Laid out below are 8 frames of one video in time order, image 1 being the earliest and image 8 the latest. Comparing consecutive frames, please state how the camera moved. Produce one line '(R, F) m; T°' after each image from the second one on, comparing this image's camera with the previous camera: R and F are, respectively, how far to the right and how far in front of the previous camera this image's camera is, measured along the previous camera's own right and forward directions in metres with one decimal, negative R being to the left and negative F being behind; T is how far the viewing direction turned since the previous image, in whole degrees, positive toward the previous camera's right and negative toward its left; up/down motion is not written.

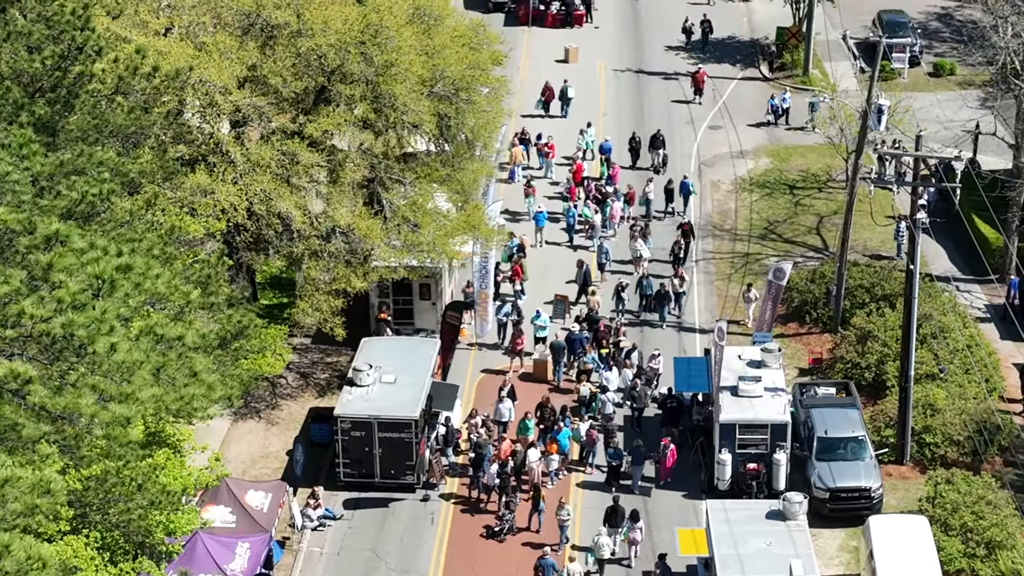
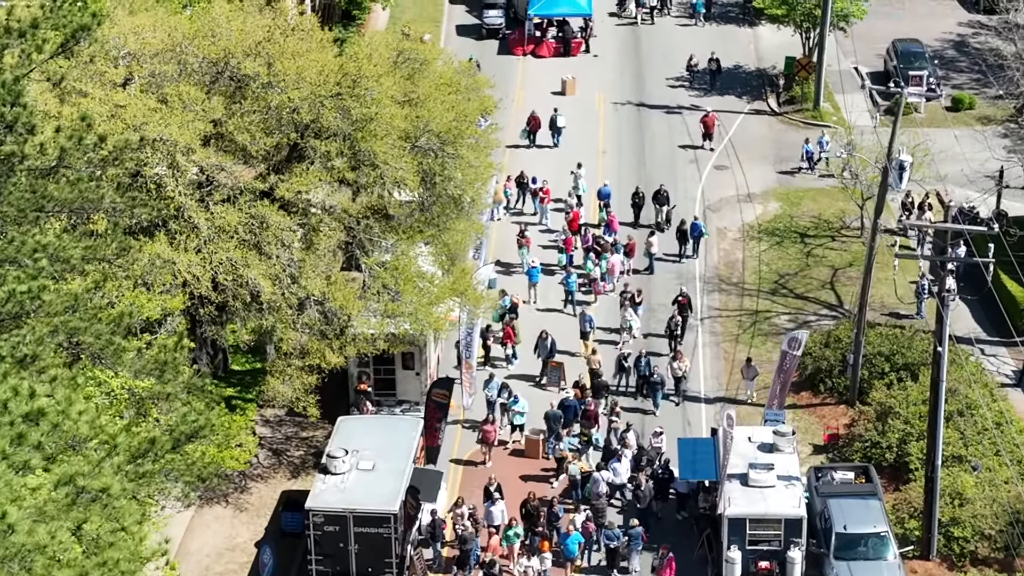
(+0.2, +3.2) m; 0°
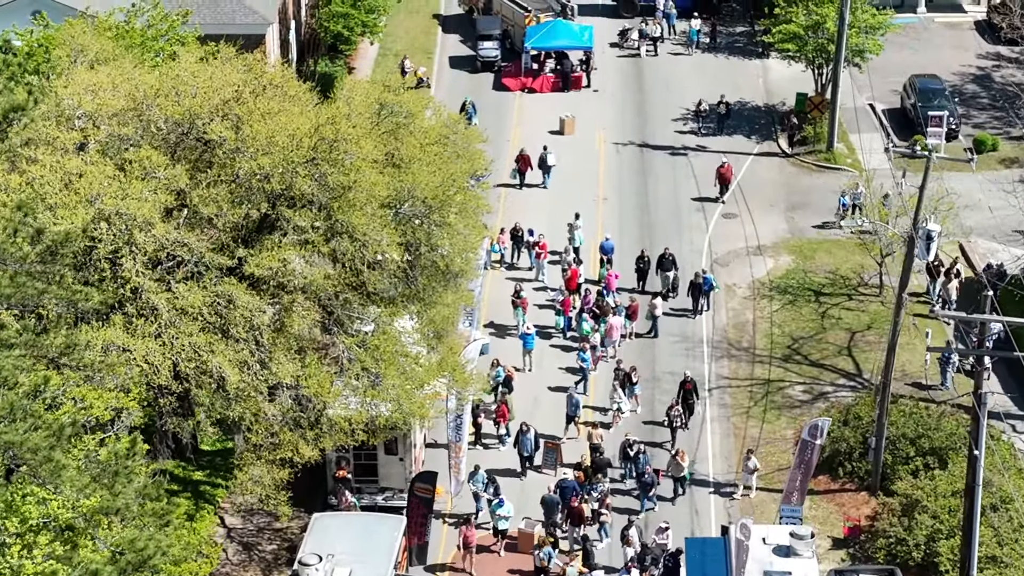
(+0.2, +3.1) m; 0°
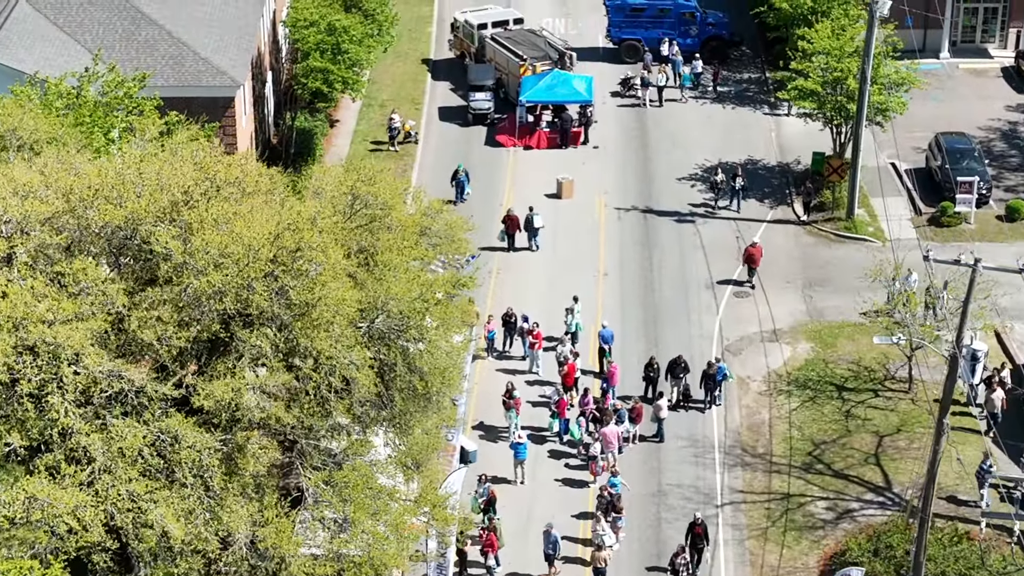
(+0.2, +4.1) m; 0°
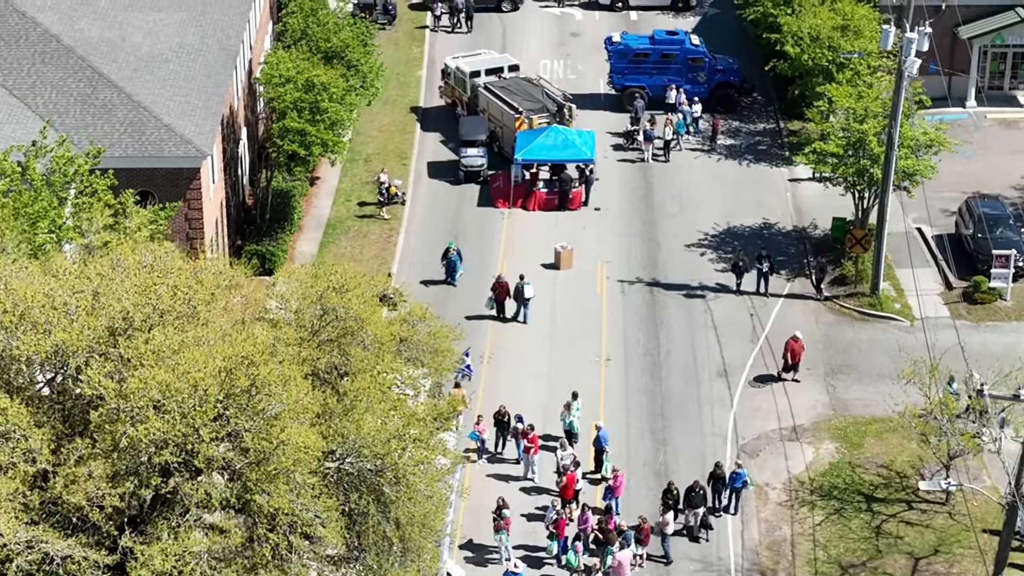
(+0.2, +4.0) m; 0°
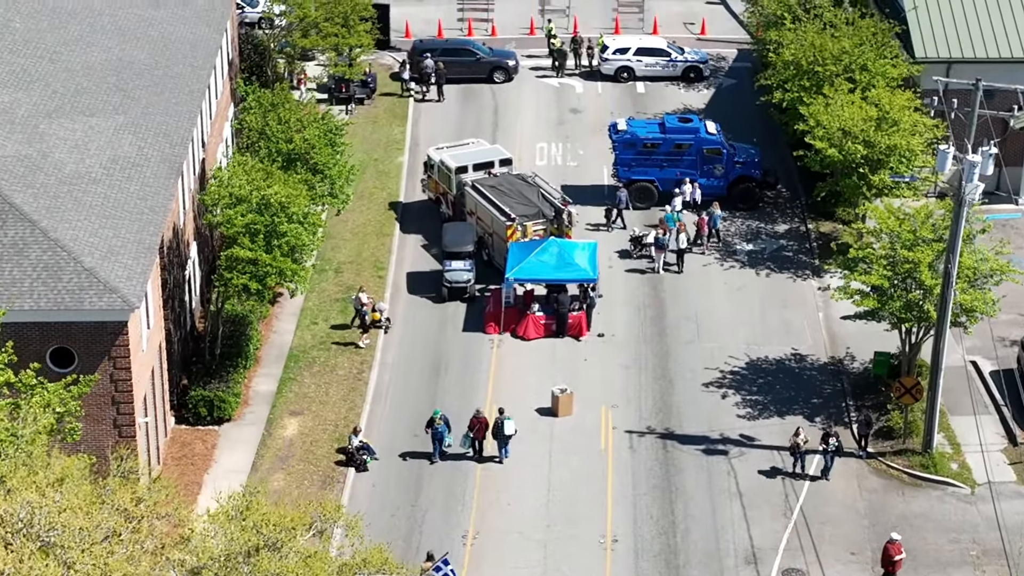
(+0.3, +6.6) m; 0°
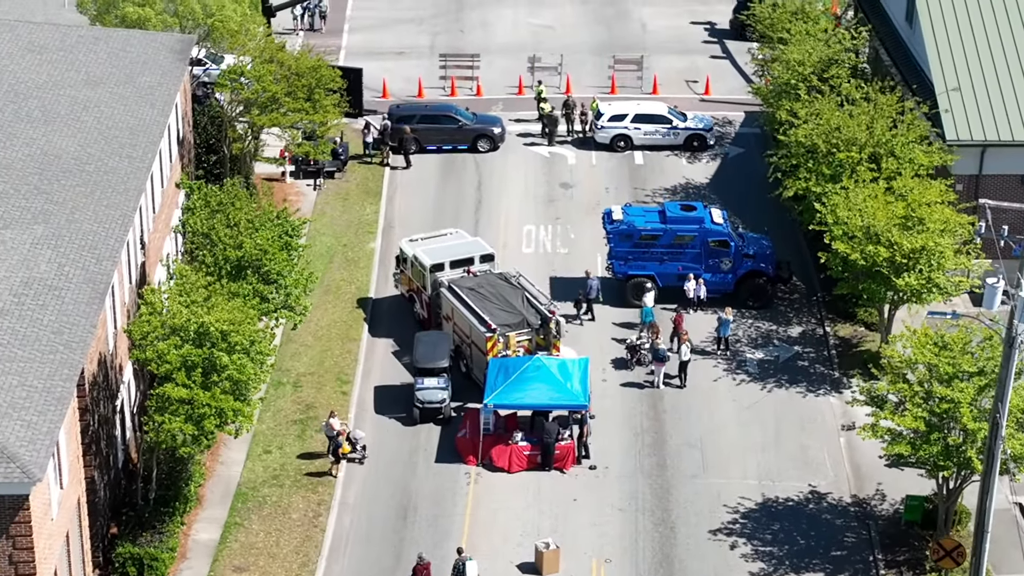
(+0.5, +5.2) m; 0°
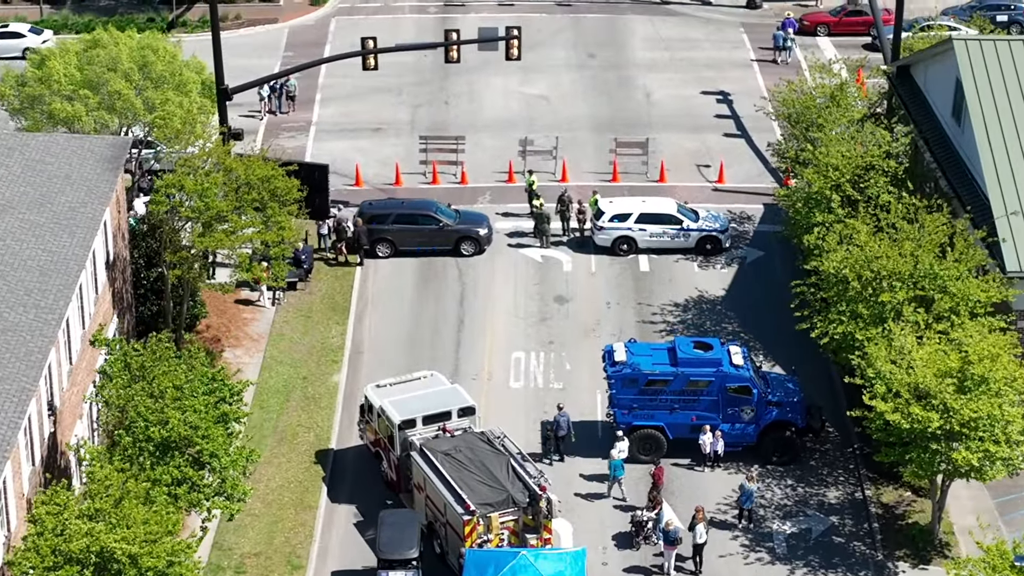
(+0.4, +6.5) m; 0°
